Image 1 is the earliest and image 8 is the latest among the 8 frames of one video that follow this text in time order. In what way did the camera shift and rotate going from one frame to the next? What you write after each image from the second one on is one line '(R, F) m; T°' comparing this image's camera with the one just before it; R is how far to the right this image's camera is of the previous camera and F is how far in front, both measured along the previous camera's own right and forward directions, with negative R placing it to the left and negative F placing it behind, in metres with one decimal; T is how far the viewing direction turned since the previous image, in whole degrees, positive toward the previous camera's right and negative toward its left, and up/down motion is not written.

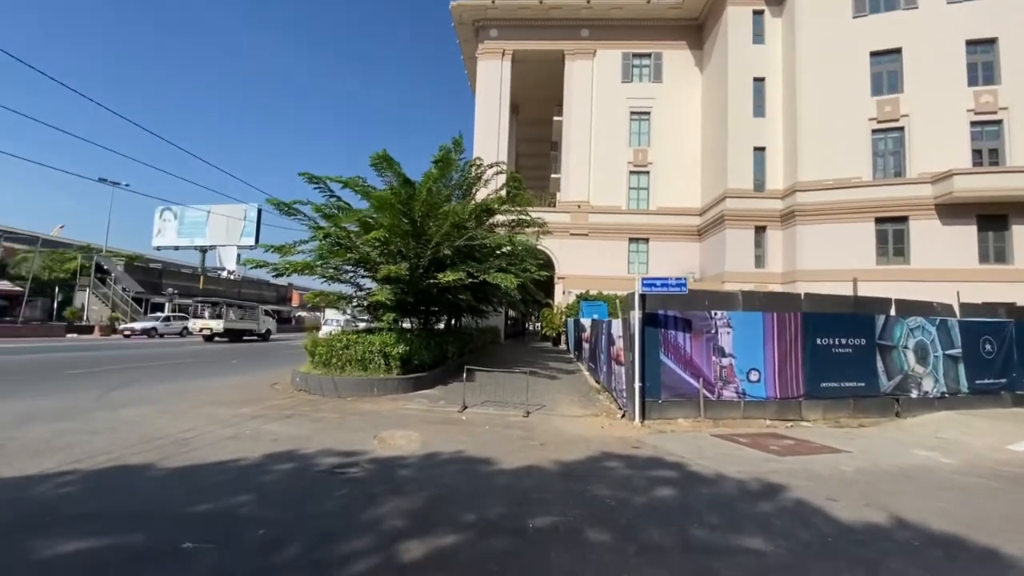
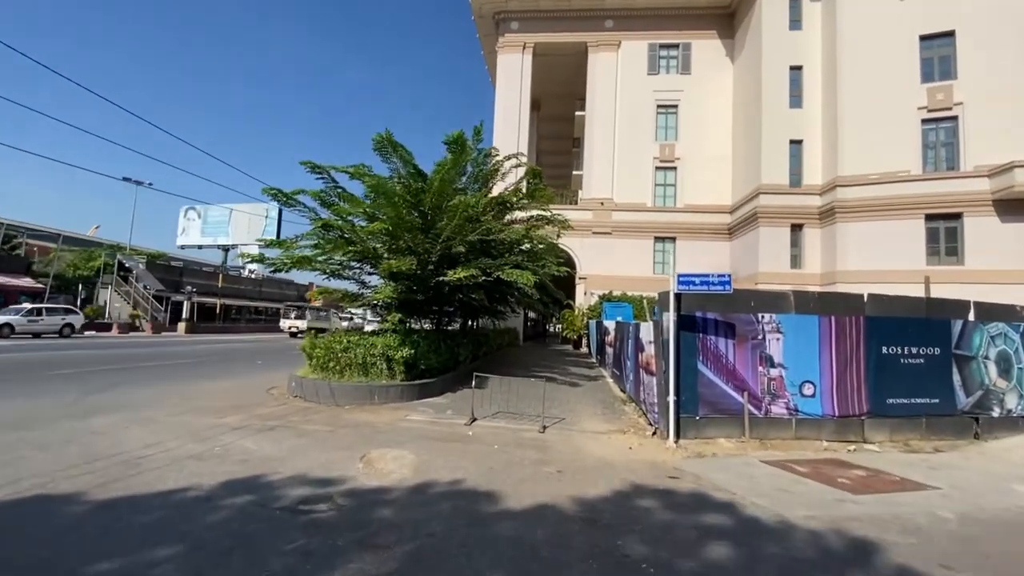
(+0.1, +1.2) m; -3°
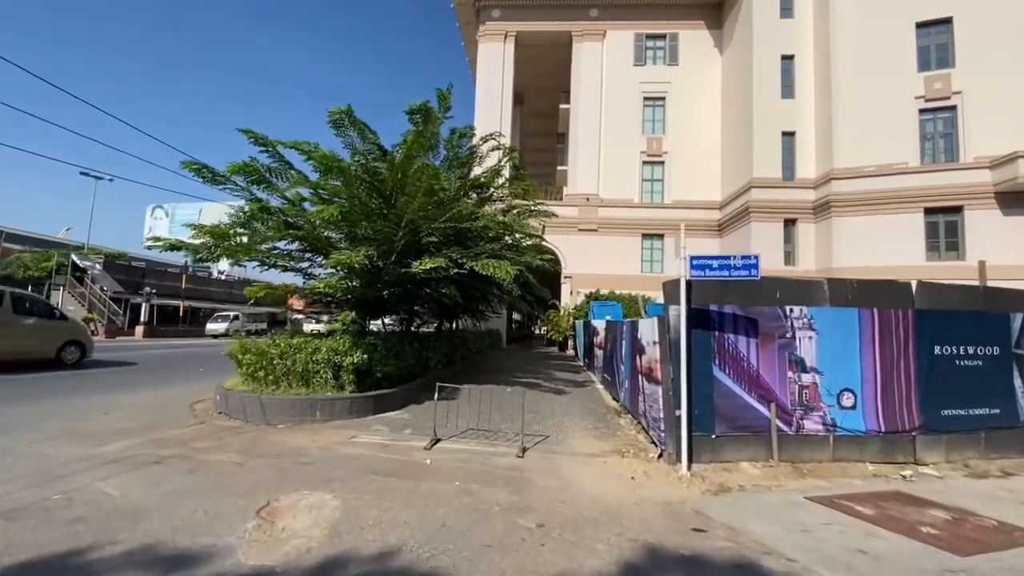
(+0.2, +1.8) m; +2°
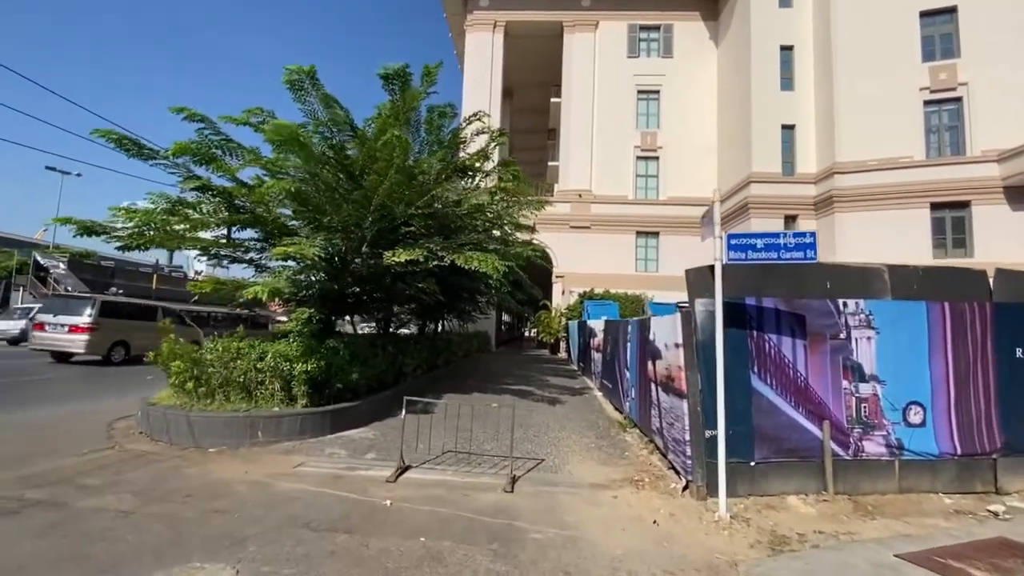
(0.0, +1.5) m; +1°
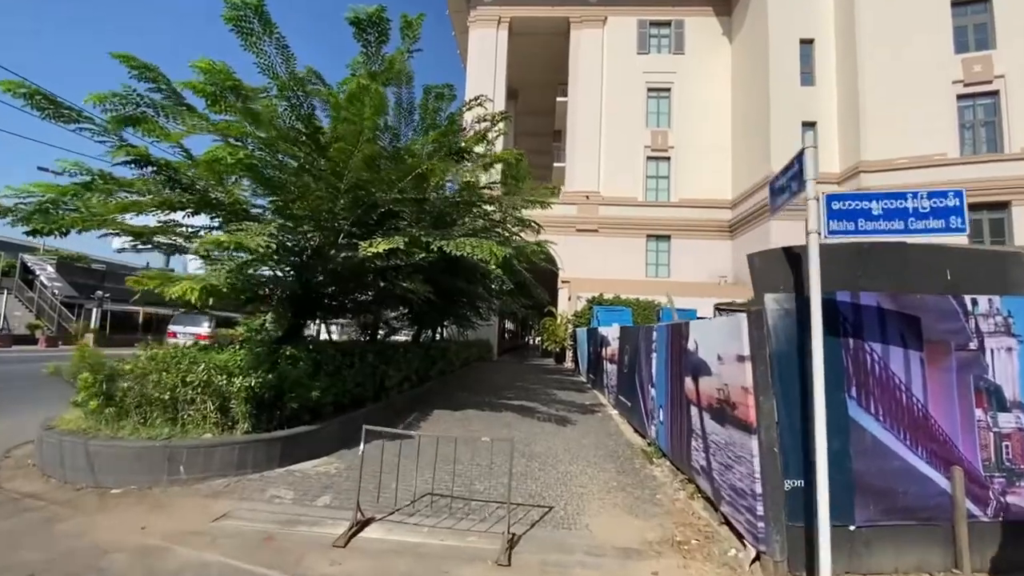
(0.0, +1.6) m; -1°
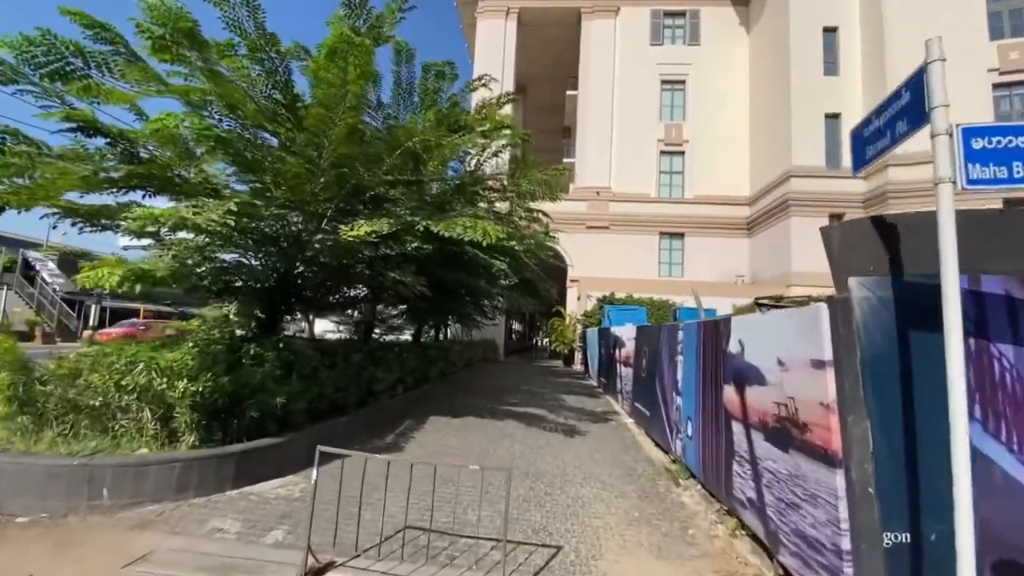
(+0.1, +1.0) m; -1°
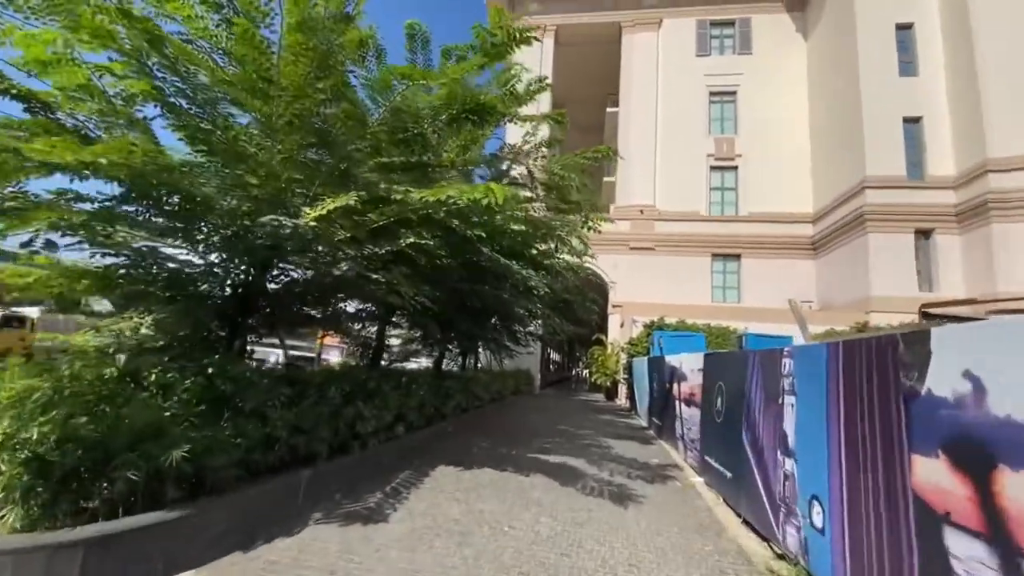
(+0.1, +2.0) m; -5°
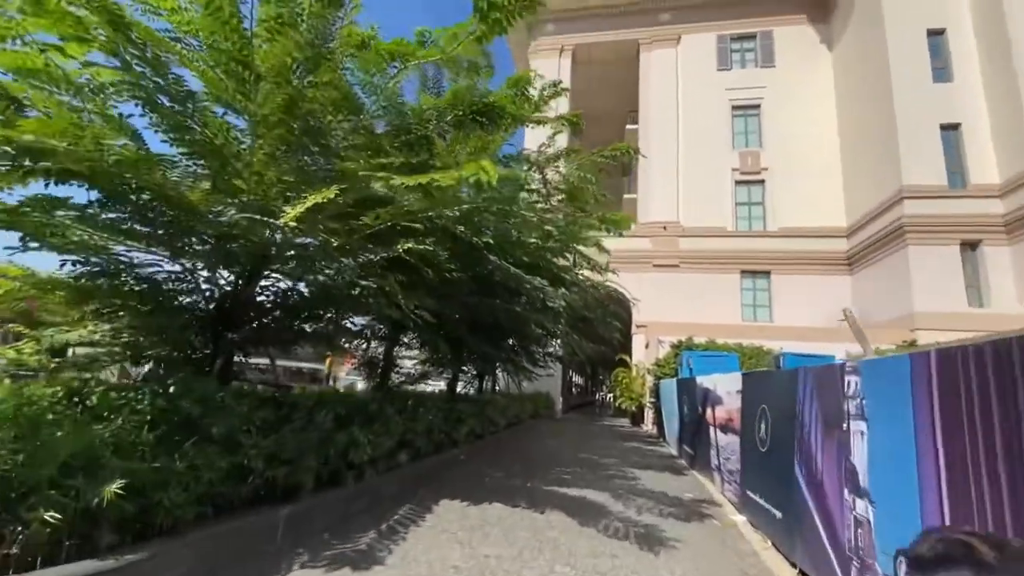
(+0.1, +0.7) m; -3°
